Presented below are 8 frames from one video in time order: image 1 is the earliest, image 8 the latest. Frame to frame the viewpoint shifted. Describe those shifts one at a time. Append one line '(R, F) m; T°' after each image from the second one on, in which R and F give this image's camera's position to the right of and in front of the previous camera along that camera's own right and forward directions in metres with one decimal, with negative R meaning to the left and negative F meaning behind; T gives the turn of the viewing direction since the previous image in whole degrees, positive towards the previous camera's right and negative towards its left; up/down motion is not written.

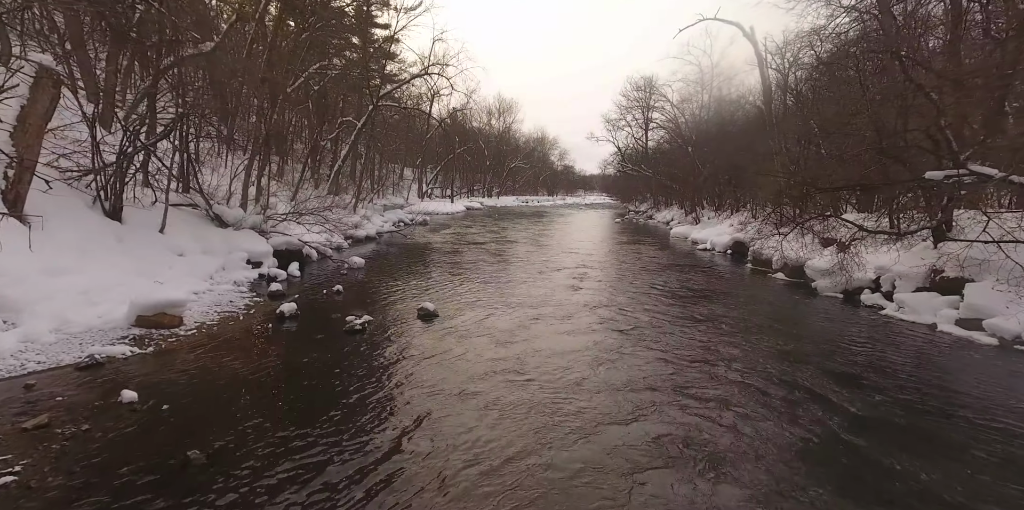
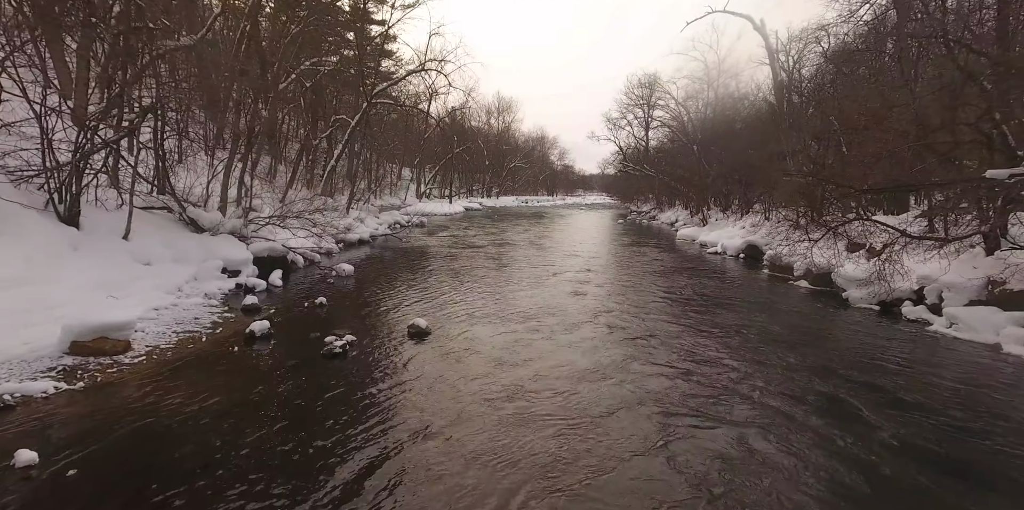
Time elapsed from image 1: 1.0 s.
(0.0, +1.0) m; 0°
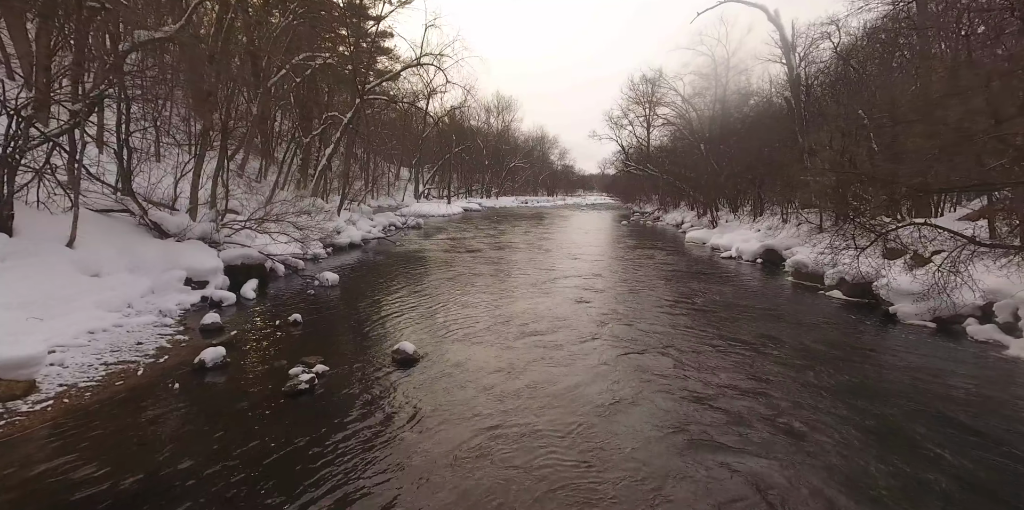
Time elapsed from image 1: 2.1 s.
(0.0, +1.2) m; 0°
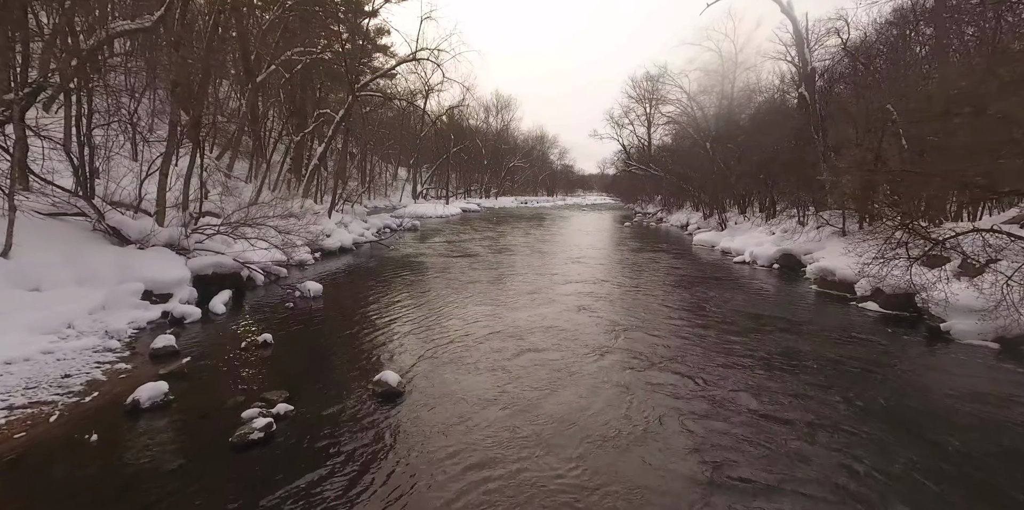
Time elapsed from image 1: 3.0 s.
(0.0, +1.1) m; 0°
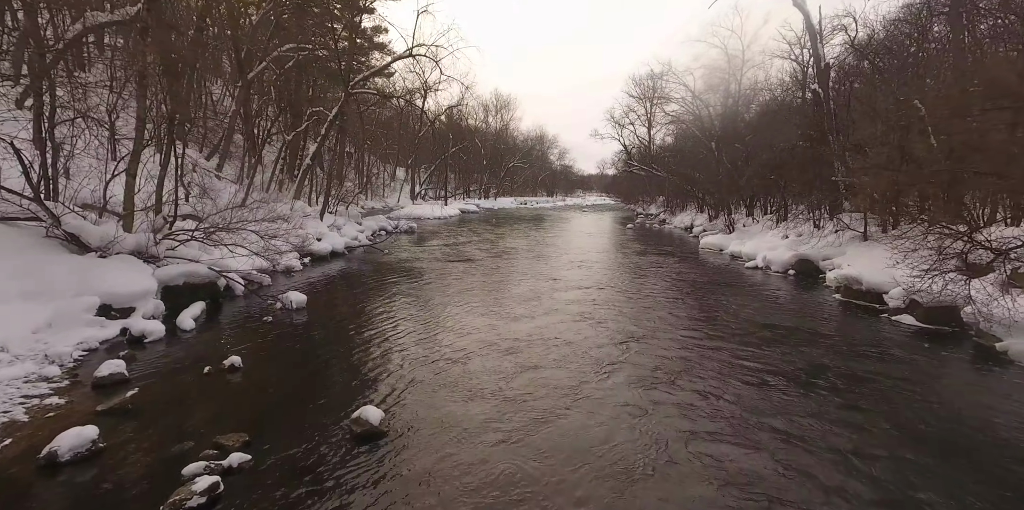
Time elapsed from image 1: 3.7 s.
(0.0, +0.9) m; 0°
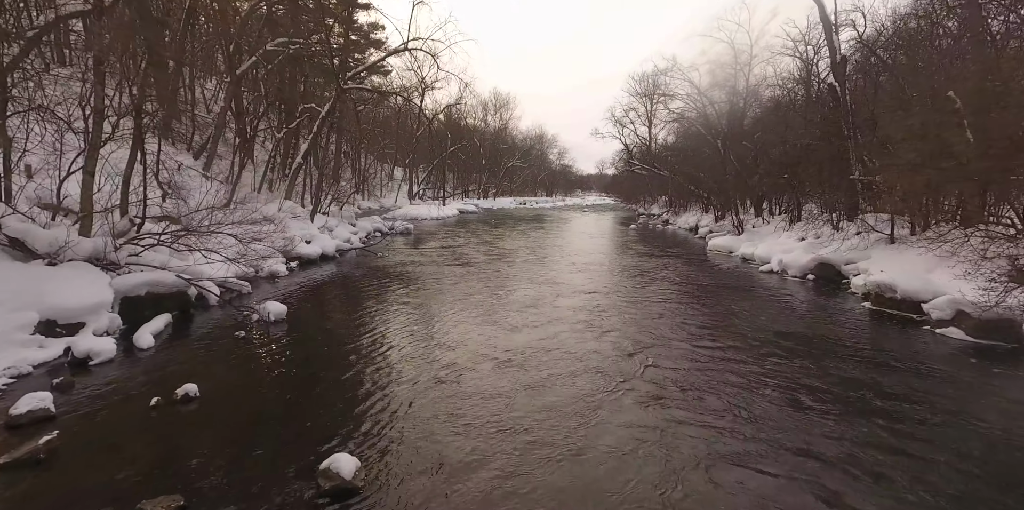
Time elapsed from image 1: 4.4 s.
(0.0, +1.0) m; 0°
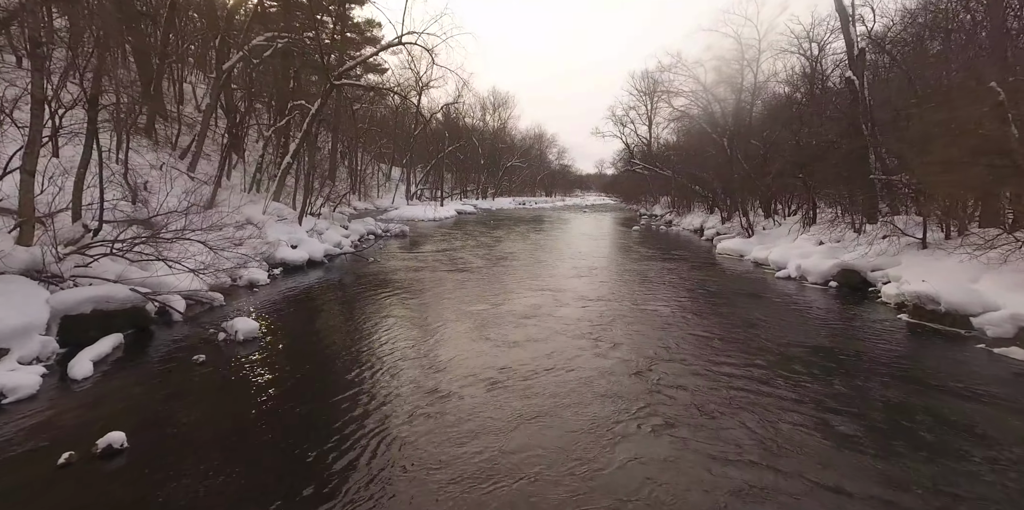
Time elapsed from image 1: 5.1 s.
(0.0, +1.0) m; 0°
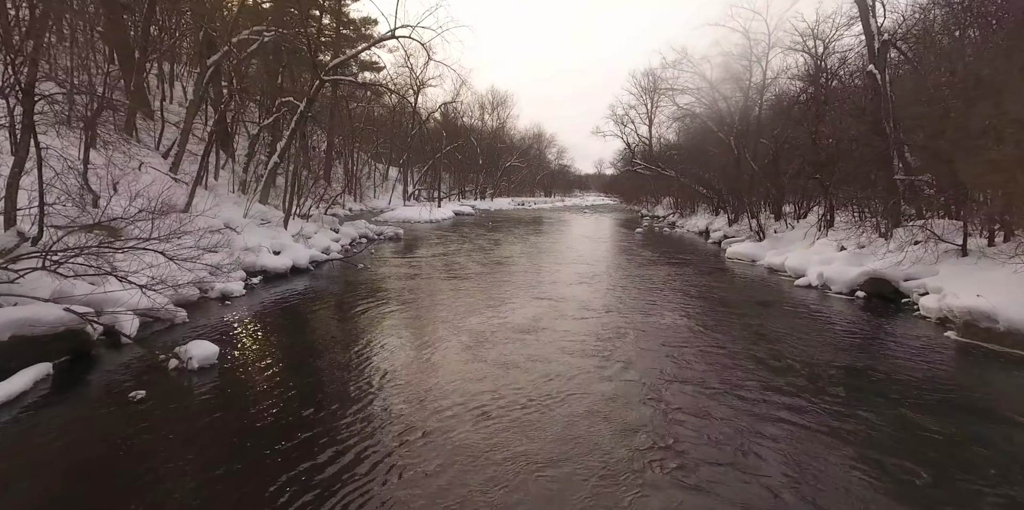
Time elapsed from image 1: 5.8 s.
(0.0, +1.1) m; 0°
